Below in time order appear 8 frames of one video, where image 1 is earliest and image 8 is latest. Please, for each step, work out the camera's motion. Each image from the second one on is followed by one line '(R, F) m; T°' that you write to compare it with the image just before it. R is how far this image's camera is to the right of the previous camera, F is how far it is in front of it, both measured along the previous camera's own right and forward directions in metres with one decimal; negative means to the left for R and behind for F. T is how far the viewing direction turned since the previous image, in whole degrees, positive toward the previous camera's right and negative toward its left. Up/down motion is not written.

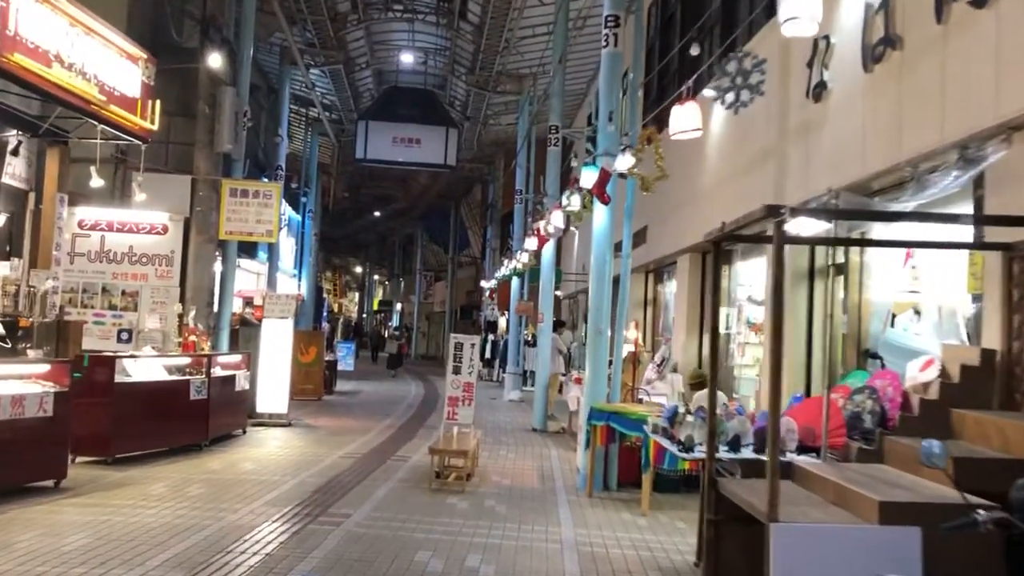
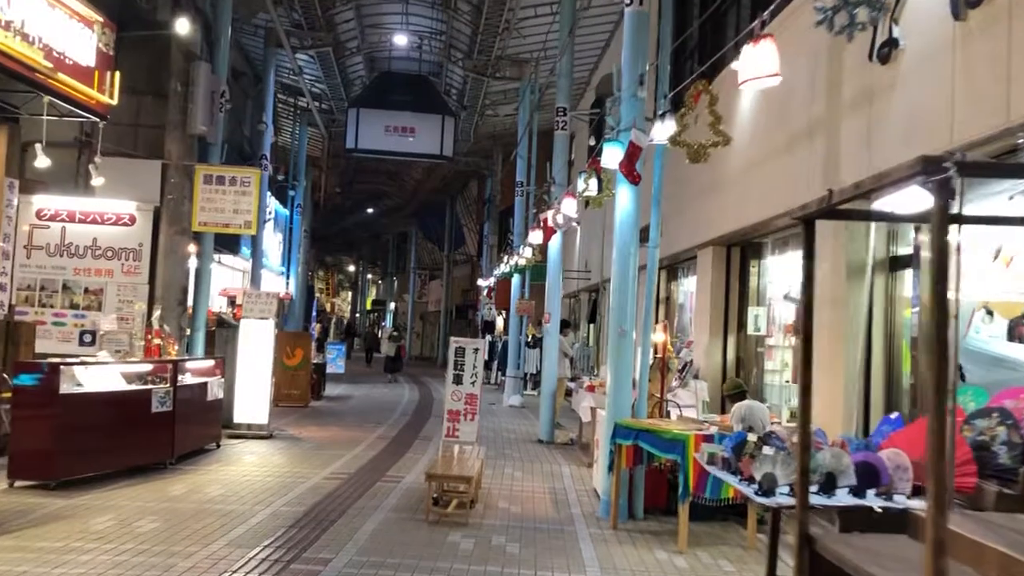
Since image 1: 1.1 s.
(-0.1, +1.2) m; 0°
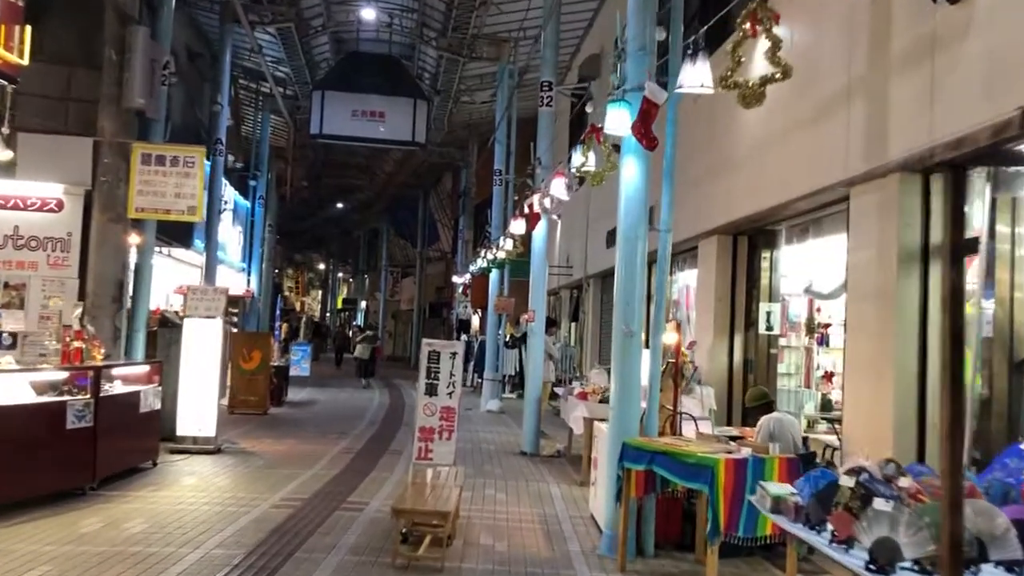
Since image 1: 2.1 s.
(-0.1, +1.3) m; +2°
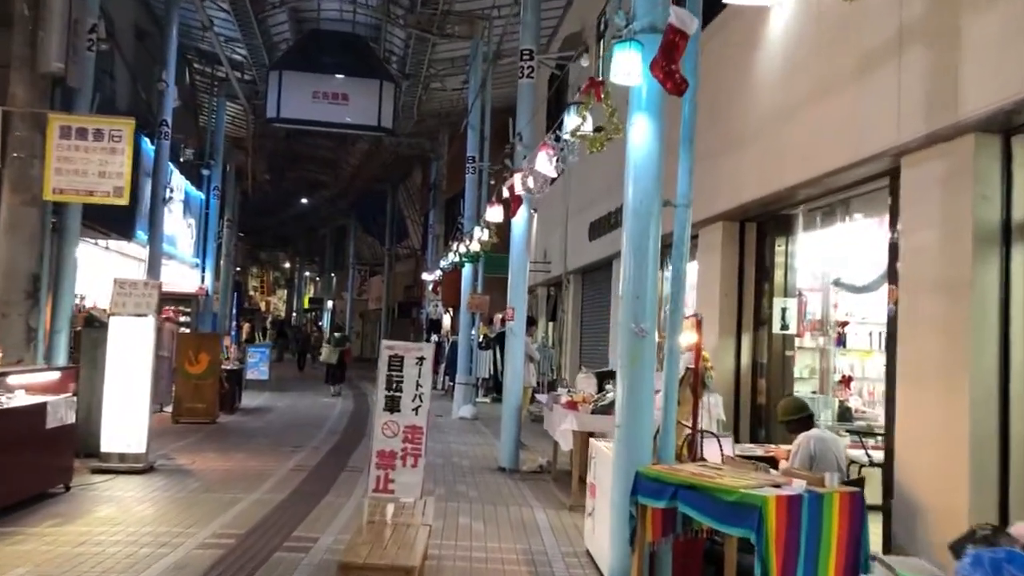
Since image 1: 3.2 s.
(-0.1, +1.3) m; +2°
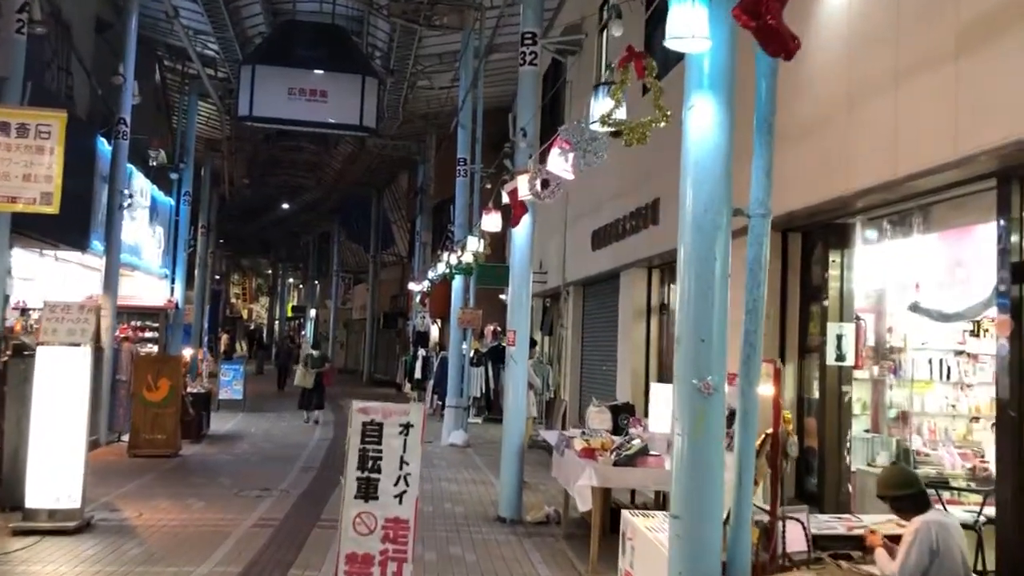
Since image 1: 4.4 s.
(-0.1, +1.3) m; +1°
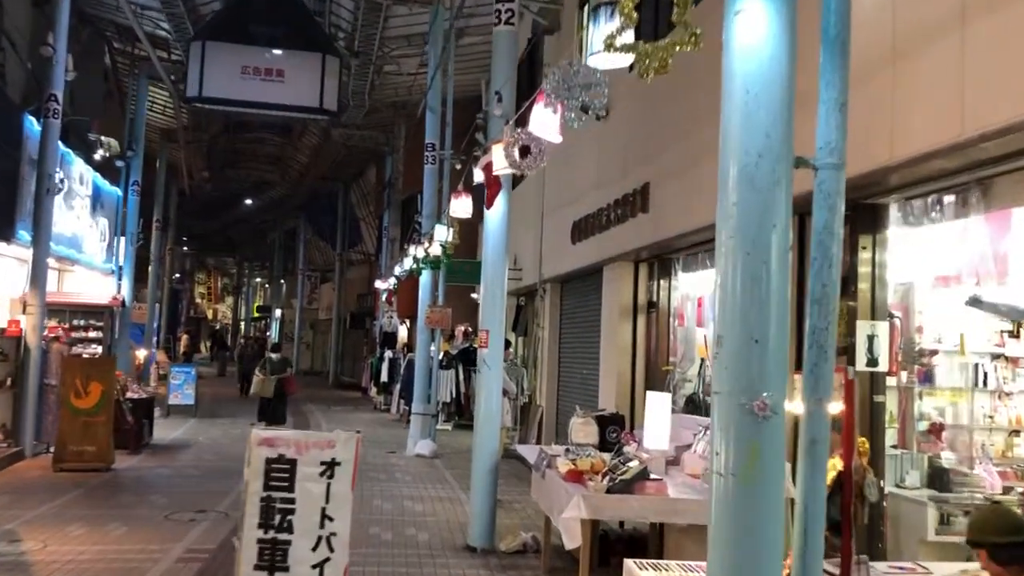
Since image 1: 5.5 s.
(0.0, +1.1) m; +2°
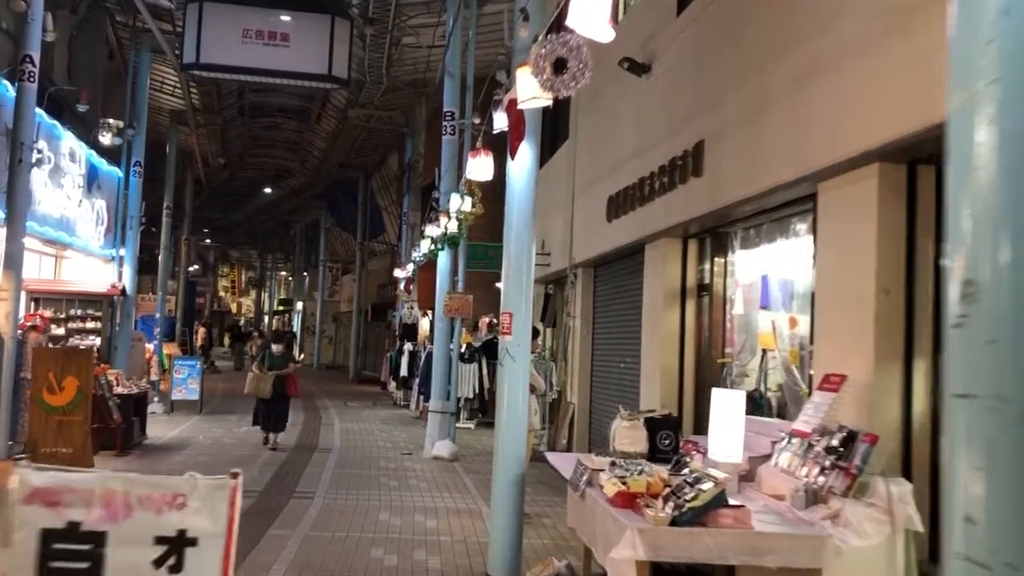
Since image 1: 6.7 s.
(0.0, +1.3) m; -2°
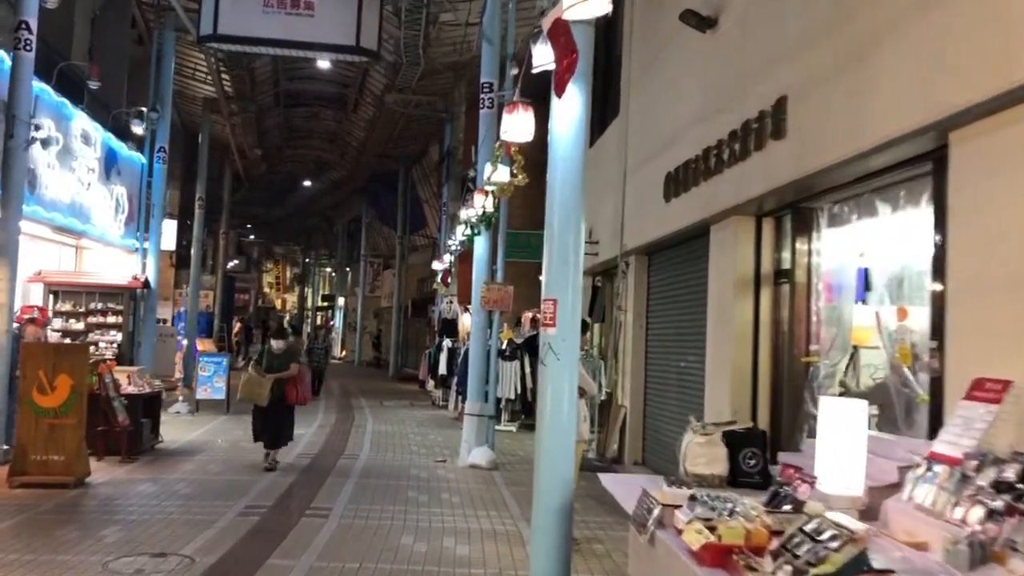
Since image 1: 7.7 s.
(0.0, +1.2) m; -3°
